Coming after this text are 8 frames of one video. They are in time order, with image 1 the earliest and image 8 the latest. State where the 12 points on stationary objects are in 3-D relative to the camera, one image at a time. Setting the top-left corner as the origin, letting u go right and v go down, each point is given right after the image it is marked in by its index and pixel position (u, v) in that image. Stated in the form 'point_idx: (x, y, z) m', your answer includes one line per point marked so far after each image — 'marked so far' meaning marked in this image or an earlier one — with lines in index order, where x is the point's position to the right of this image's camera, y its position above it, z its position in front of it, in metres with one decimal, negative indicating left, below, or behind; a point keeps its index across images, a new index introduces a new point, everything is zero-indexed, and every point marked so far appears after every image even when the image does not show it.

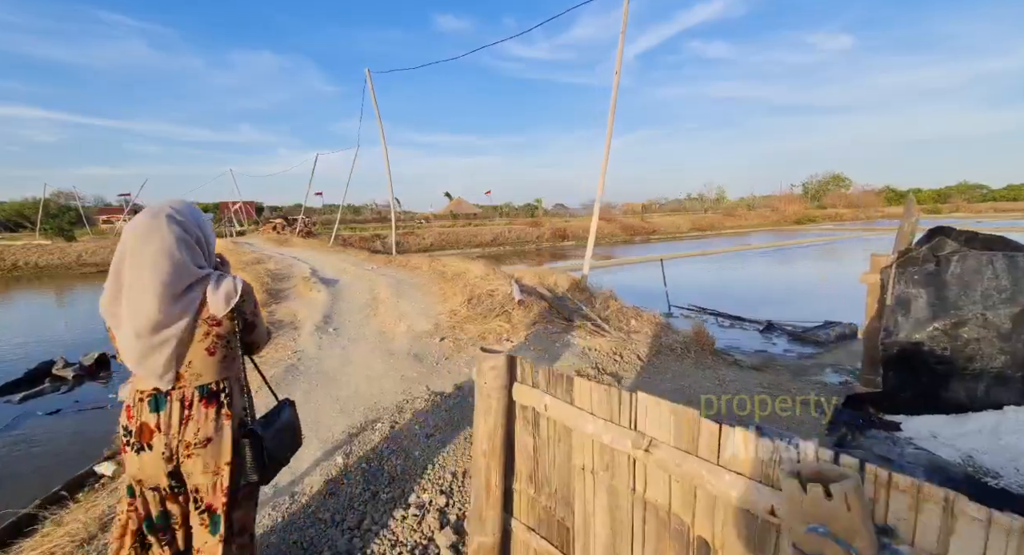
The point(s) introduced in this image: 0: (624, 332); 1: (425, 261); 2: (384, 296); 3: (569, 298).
0: (+1.1, -0.5, +4.5) m
1: (-1.5, +0.3, +8.2) m
2: (-1.7, -0.3, +6.1) m
3: (+0.7, -0.2, +5.2) m
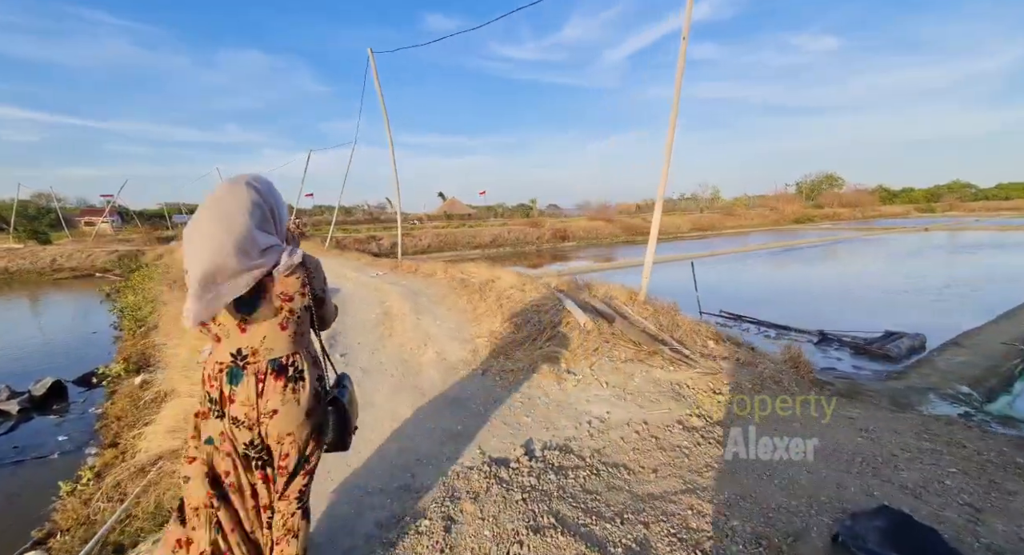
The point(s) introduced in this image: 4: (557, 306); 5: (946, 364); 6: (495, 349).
0: (+1.6, -0.6, +3.6) m
1: (-1.2, +0.1, +7.2) m
2: (-1.2, -0.4, +5.1) m
3: (+1.1, -0.3, +4.2) m
4: (+0.5, -0.3, +4.2) m
5: (+6.0, -1.3, +5.9) m
6: (-0.1, -0.6, +3.7) m
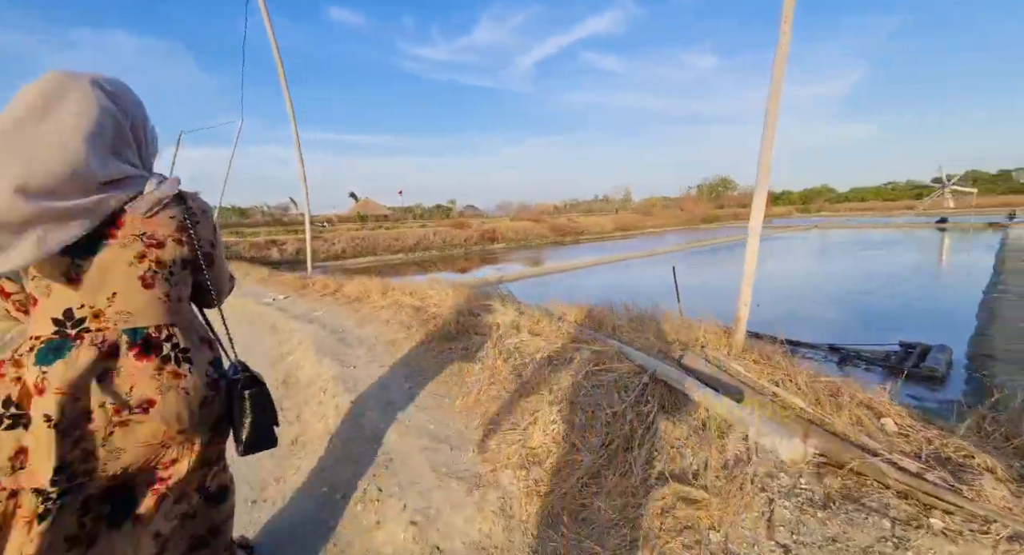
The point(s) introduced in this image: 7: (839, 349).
0: (+1.8, -0.8, +1.9) m
1: (-1.5, -0.1, +5.0) m
2: (-1.2, -0.6, +2.9) m
3: (+1.2, -0.5, +2.4) m
4: (+0.6, -0.5, +2.3) m
5: (+5.8, -1.3, +5.0) m
6: (+0.1, -0.8, +1.7) m
7: (+5.0, -1.1, +6.8) m
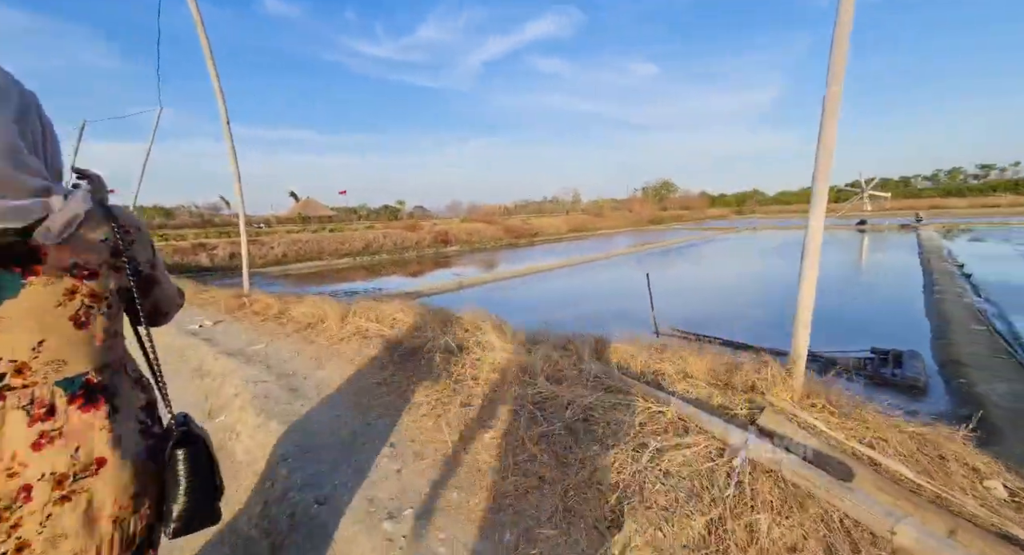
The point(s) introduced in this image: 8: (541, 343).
0: (+2.0, -1.0, +1.5) m
1: (-1.7, -0.3, +4.1) m
2: (-1.2, -0.8, +2.1) m
3: (+1.3, -0.7, +2.0) m
4: (+0.7, -0.6, +1.7) m
5: (+5.6, -1.4, +5.0) m
6: (+0.3, -1.0, +1.1) m
7: (+4.6, -1.2, +6.7) m
8: (+0.2, -0.4, +3.0) m
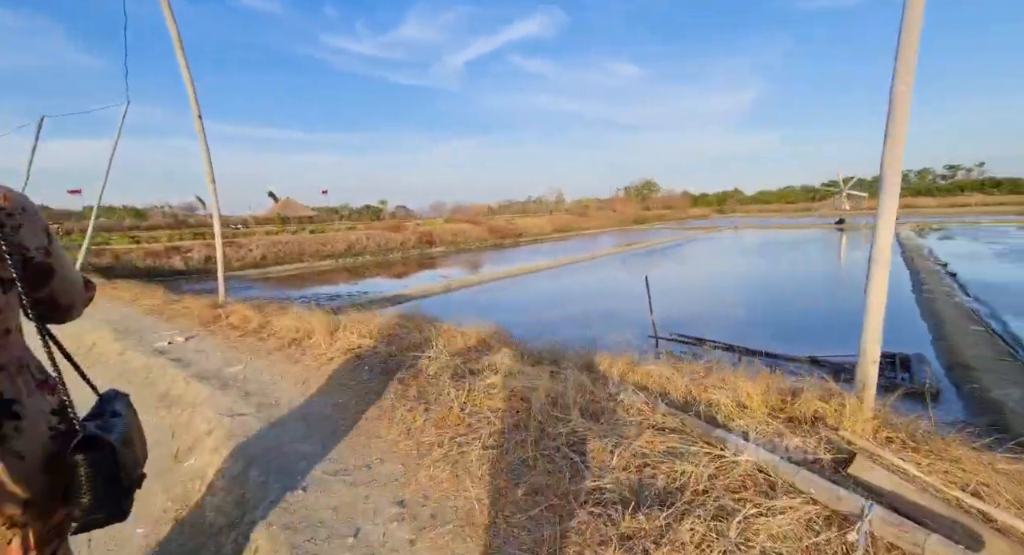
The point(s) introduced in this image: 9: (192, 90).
0: (+2.1, -1.0, +1.2) m
1: (-1.7, -0.4, +3.7) m
2: (-1.0, -0.9, +1.7) m
3: (+1.5, -0.7, +1.7) m
4: (+0.9, -0.7, +1.4) m
5: (+5.6, -1.5, +4.8) m
6: (+0.5, -1.0, +0.7) m
7: (+4.5, -1.2, +6.5) m
8: (+0.3, -0.5, +2.6) m
9: (-4.3, +2.5, +6.1) m
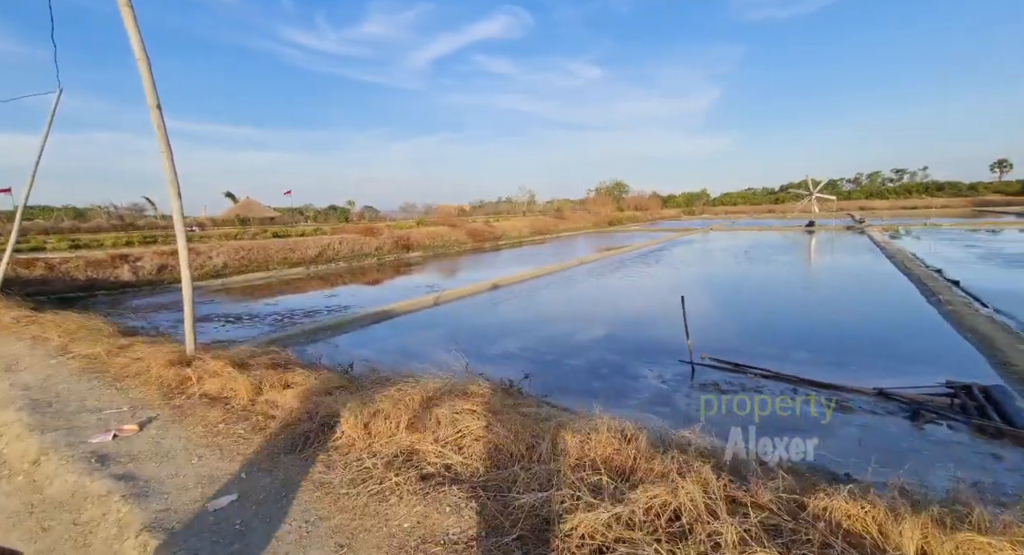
0: (+3.0, -1.3, +0.3) m
1: (-1.0, -0.8, +2.6) m
2: (-0.3, -1.3, +0.6) m
3: (+2.2, -1.1, +0.7) m
4: (+1.7, -1.0, +0.4) m
5: (+6.1, -1.8, +4.2) m
6: (+1.3, -1.4, -0.3) m
7: (+5.0, -1.5, +5.8) m
8: (+1.0, -0.9, +1.6) m
9: (-3.9, +2.2, +4.7) m
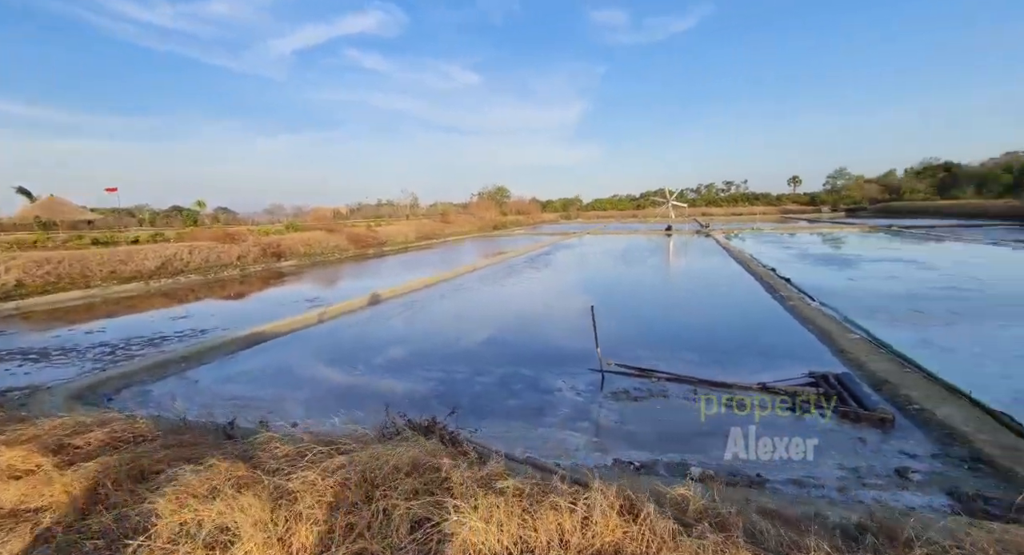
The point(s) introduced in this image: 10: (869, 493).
0: (+3.3, -1.4, +0.6) m
1: (-1.1, -1.0, +1.8) m
2: (+0.1, -1.5, +0.1) m
3: (+2.5, -1.2, +0.9) m
4: (+2.0, -1.2, +0.4) m
5: (+5.4, -1.8, +5.2) m
6: (+1.9, -1.5, -0.3) m
7: (+3.8, -1.6, +6.4) m
8: (+1.1, -1.0, +1.4) m
9: (-4.5, +1.8, +3.1) m
10: (+3.5, -2.1, +4.4) m
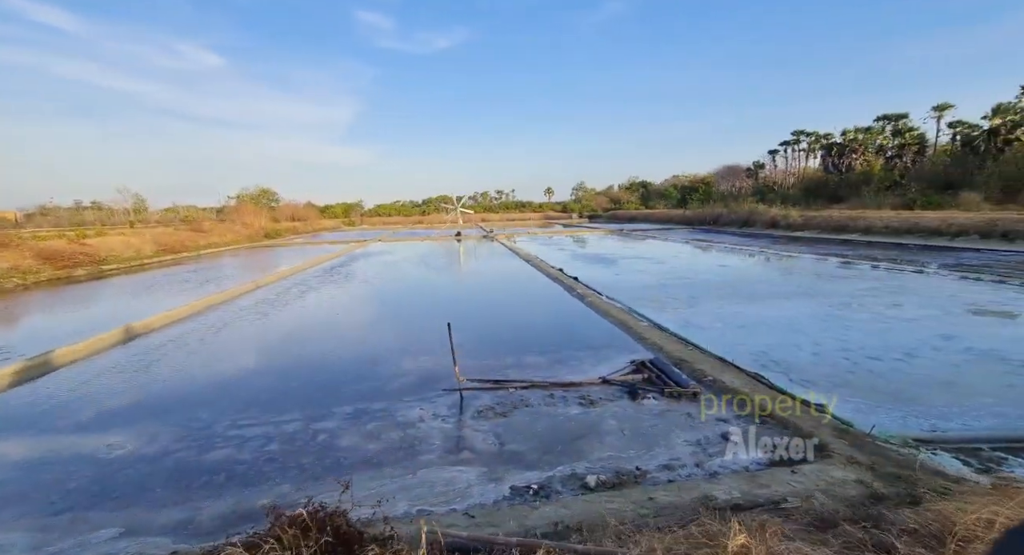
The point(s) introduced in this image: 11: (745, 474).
0: (+3.9, -1.4, +1.8) m
1: (-0.6, -1.2, +0.8) m
2: (+1.3, -1.6, -0.1) m
3: (+3.1, -1.2, +1.6) m
4: (+2.8, -1.2, +1.0) m
5: (+3.7, -1.8, +6.8) m
6: (+3.1, -1.5, +0.3) m
7: (+1.7, -1.7, +7.2) m
8: (+1.5, -1.1, +1.5) m
9: (-4.4, +1.4, +0.5) m
10: (+2.4, -2.2, +5.3) m
11: (+2.5, -2.1, +4.8) m
